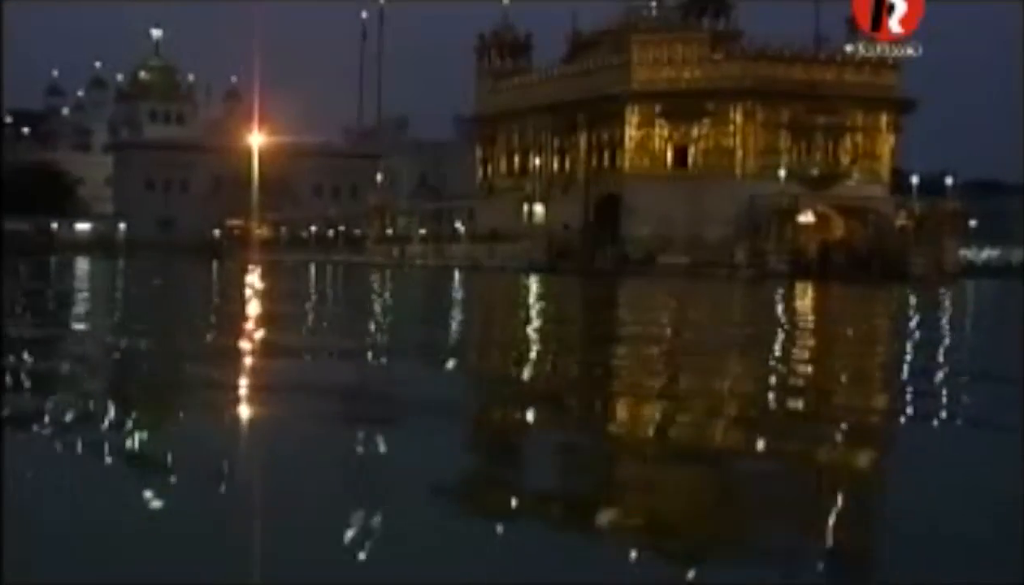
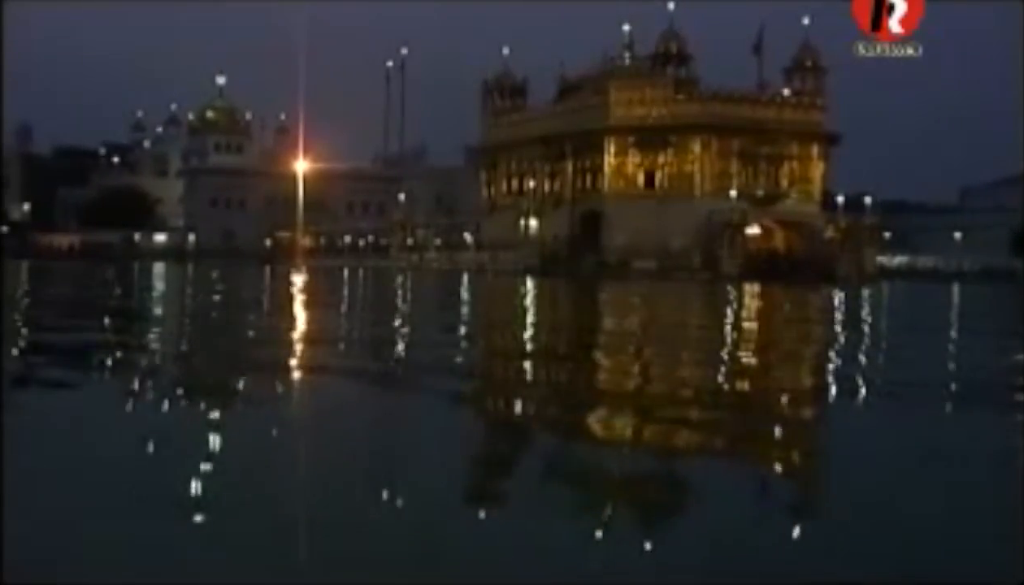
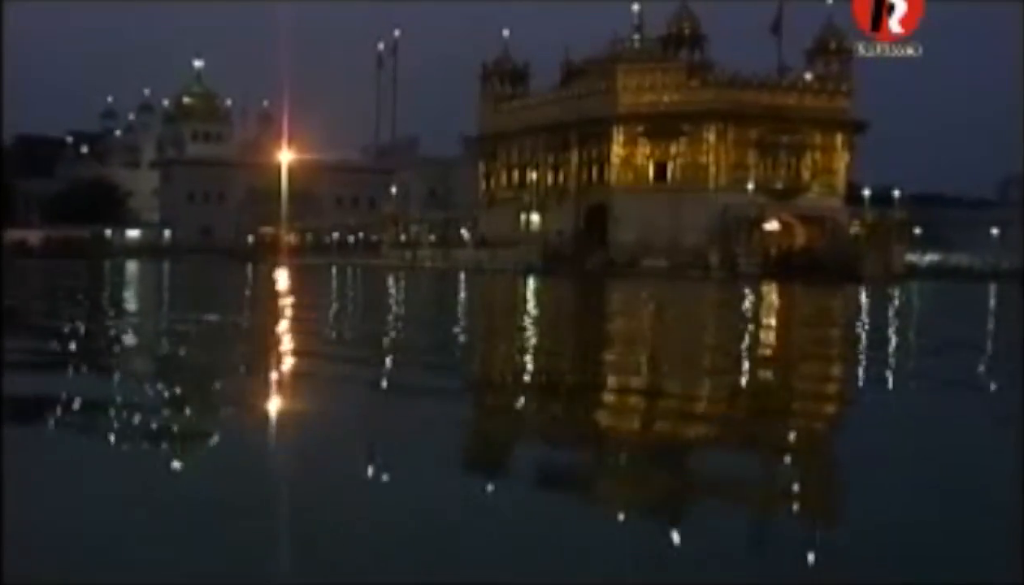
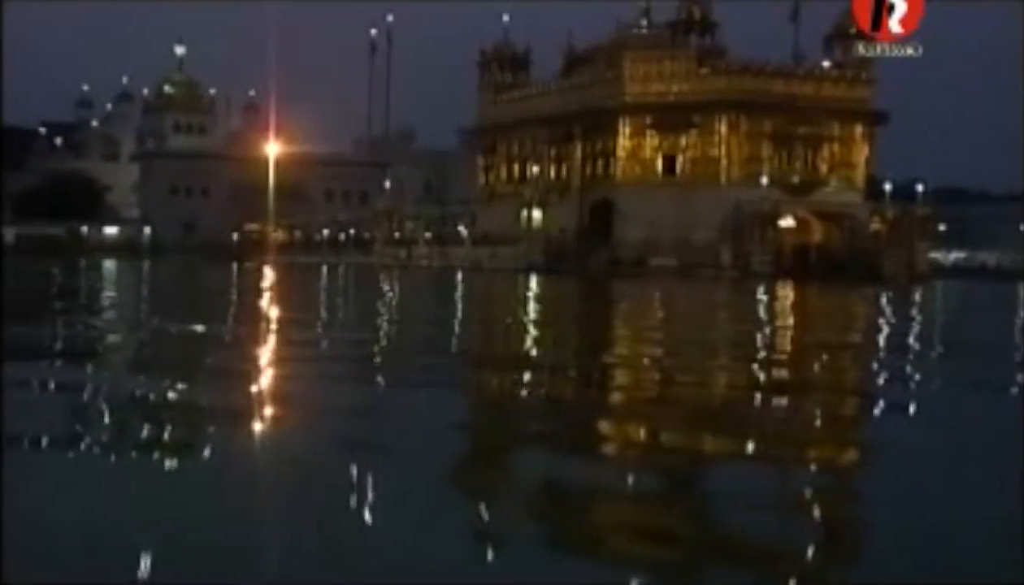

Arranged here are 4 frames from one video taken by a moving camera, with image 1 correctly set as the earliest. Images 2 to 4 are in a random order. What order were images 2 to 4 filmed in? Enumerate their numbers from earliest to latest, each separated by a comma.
4, 3, 2
